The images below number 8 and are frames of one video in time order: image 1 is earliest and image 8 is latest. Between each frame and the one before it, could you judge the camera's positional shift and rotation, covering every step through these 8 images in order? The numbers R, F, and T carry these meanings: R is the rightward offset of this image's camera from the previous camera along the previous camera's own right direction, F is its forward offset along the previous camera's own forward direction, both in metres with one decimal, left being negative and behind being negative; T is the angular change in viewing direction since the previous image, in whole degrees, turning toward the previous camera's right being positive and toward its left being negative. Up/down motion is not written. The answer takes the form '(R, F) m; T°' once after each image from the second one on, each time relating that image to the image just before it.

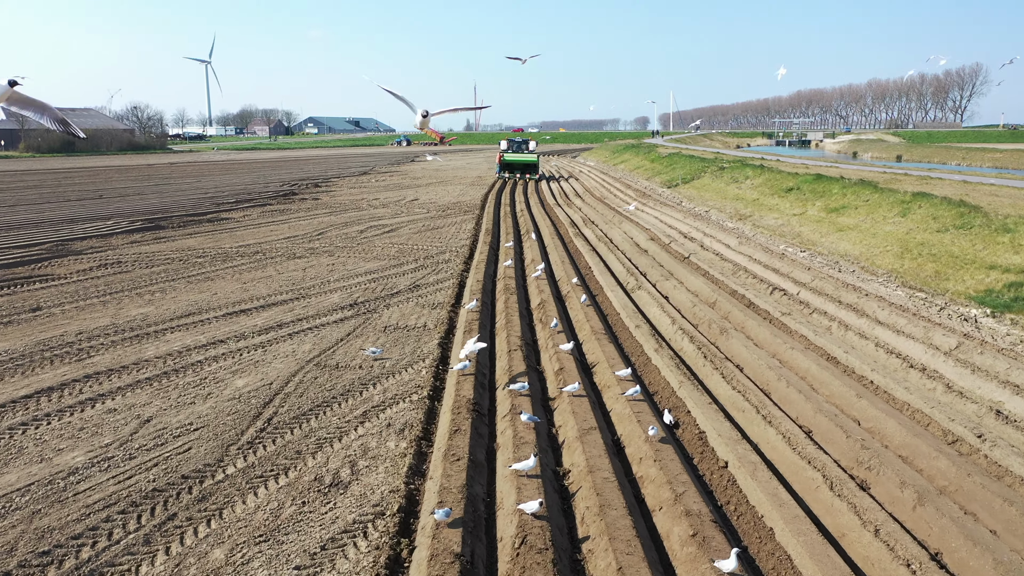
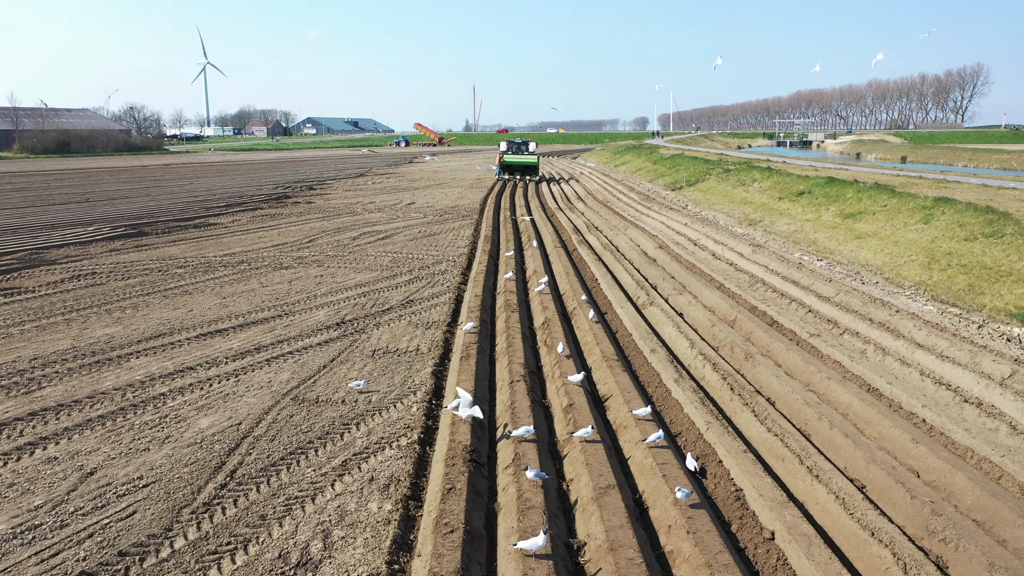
(0.0, +0.9) m; 0°
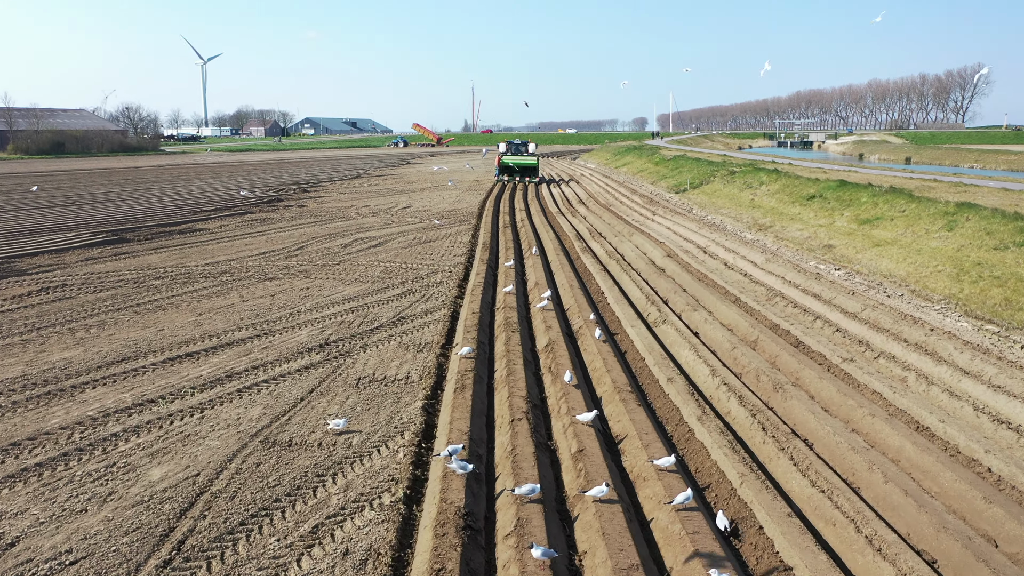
(0.0, +0.9) m; 0°
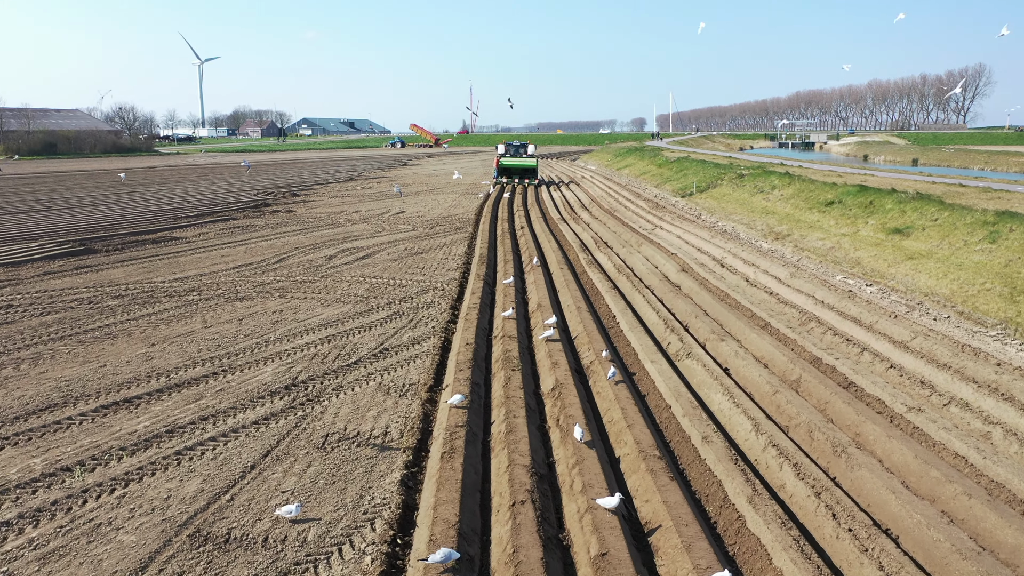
(0.0, +1.4) m; 0°
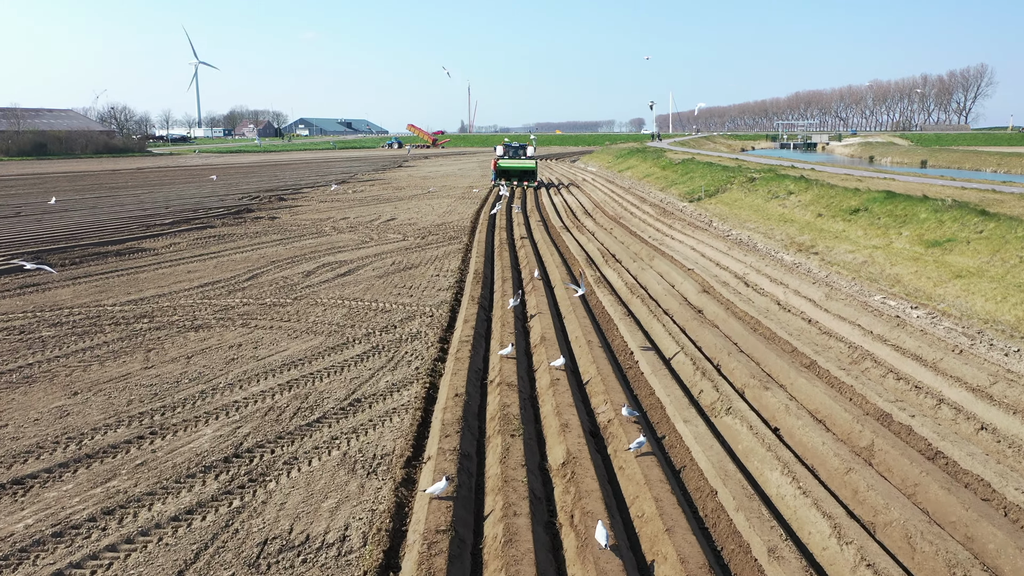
(0.0, +1.6) m; 0°
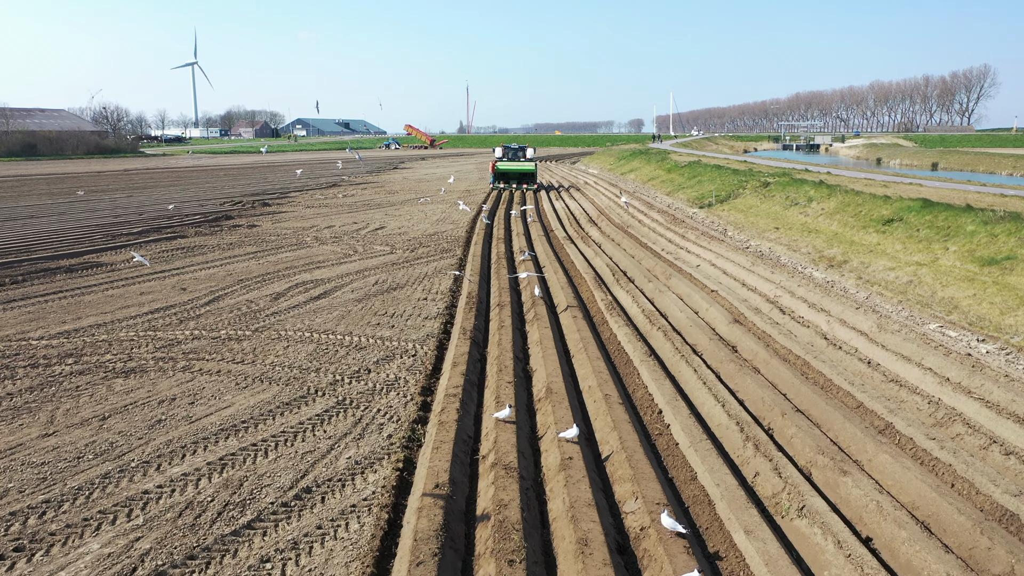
(0.0, +1.8) m; 0°
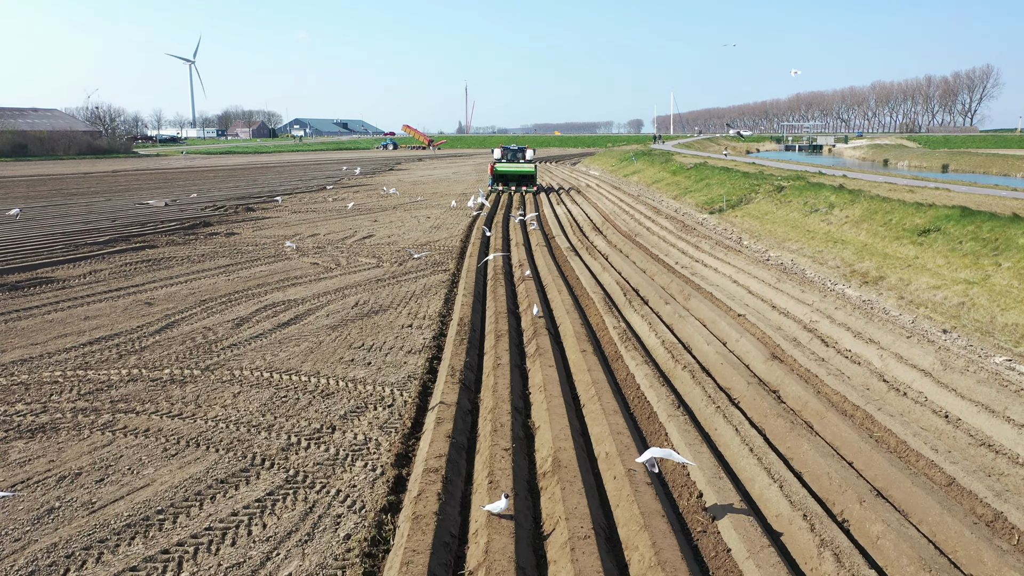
(0.0, +1.6) m; 0°
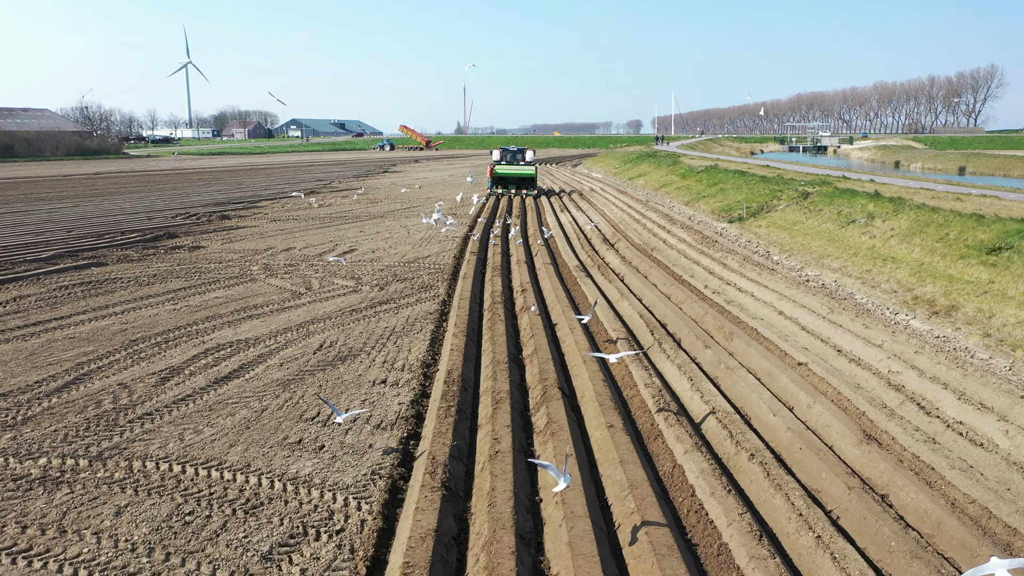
(0.0, +2.3) m; 0°
